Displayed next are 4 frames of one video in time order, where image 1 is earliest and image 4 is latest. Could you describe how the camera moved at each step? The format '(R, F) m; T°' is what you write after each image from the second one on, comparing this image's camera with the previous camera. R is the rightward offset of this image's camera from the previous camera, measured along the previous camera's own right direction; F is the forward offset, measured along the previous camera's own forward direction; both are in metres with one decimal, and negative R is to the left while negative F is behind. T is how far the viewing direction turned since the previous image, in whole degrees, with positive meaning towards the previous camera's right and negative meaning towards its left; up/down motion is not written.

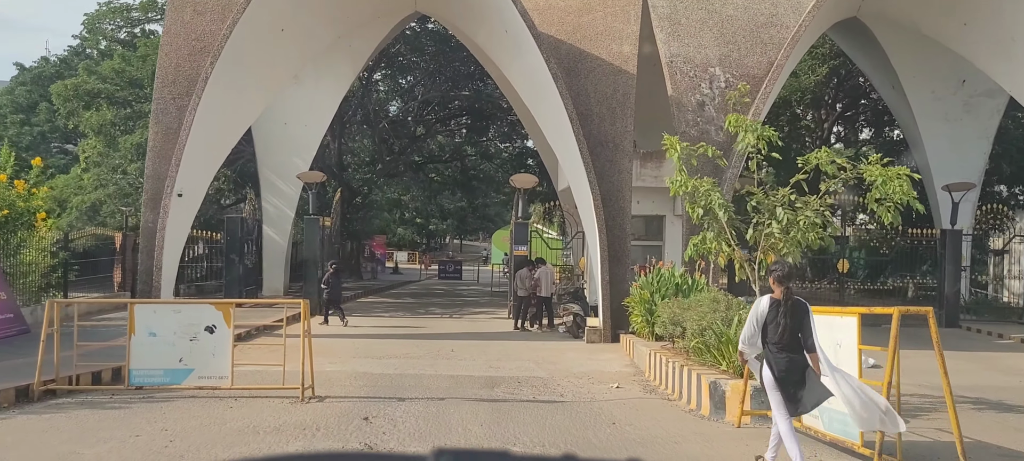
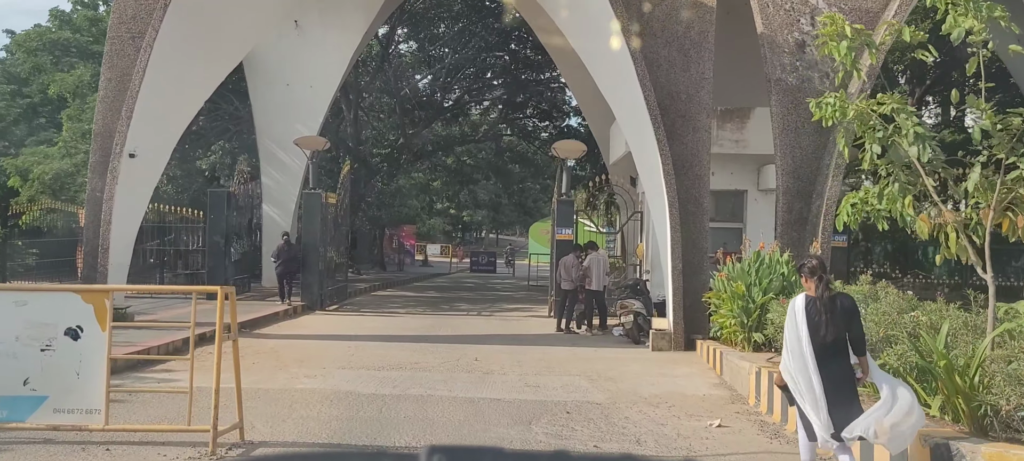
(-0.1, +3.3) m; -2°
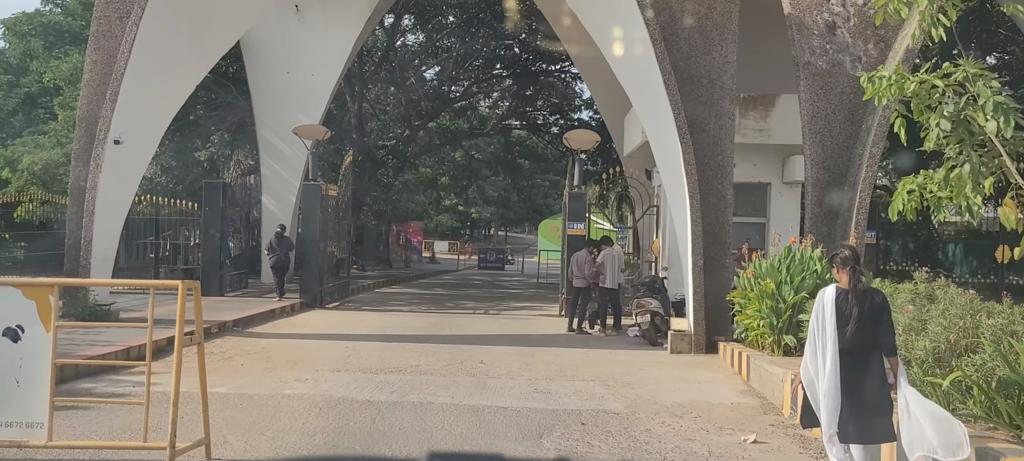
(0.0, +0.7) m; -1°
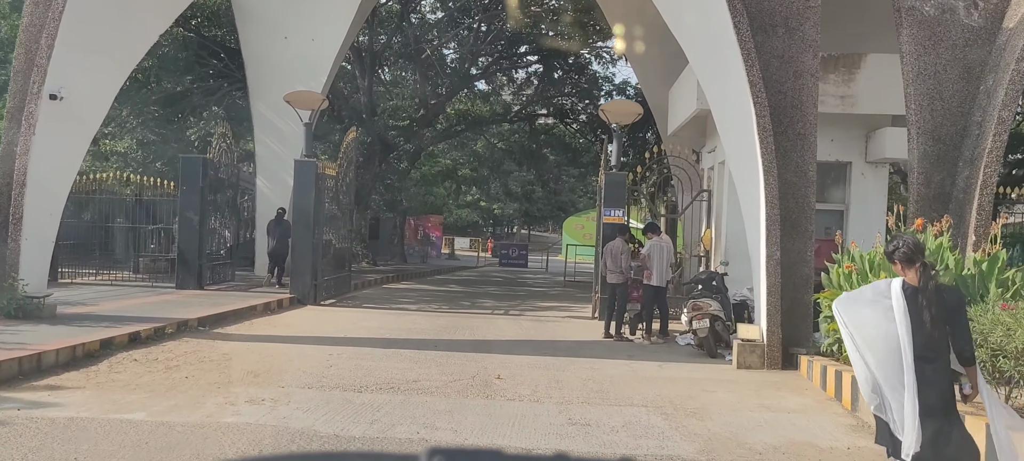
(0.0, +2.1) m; -1°
